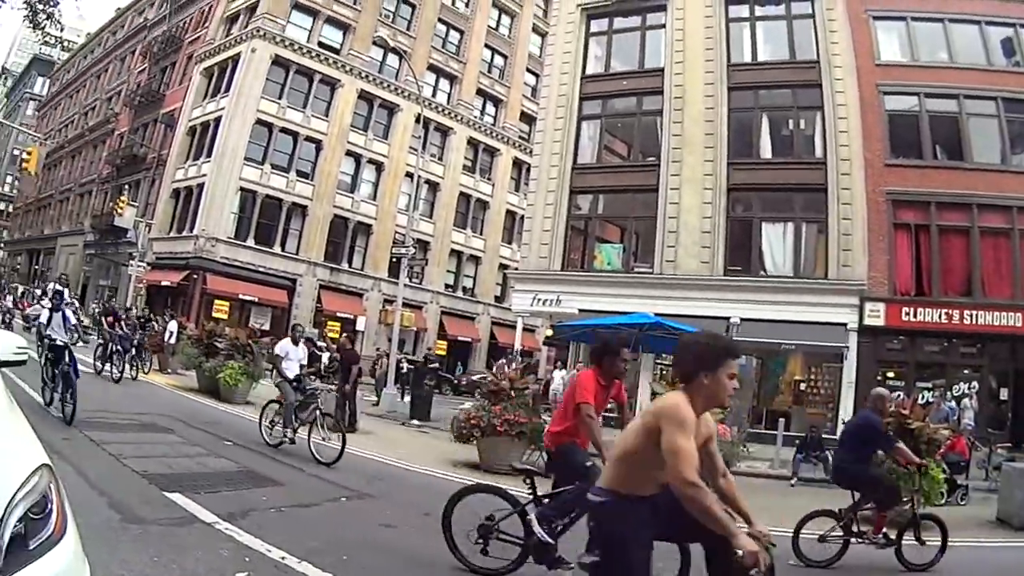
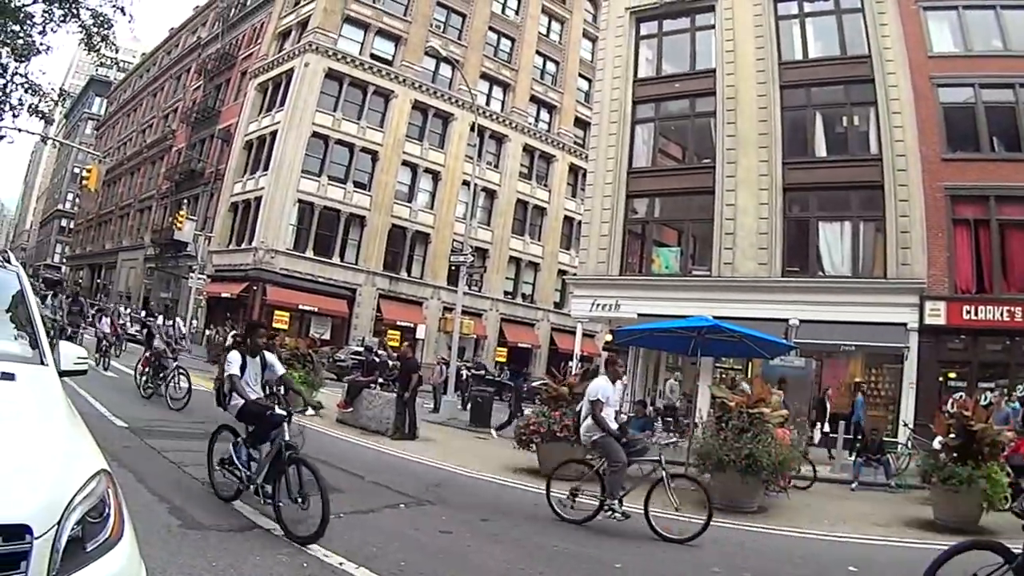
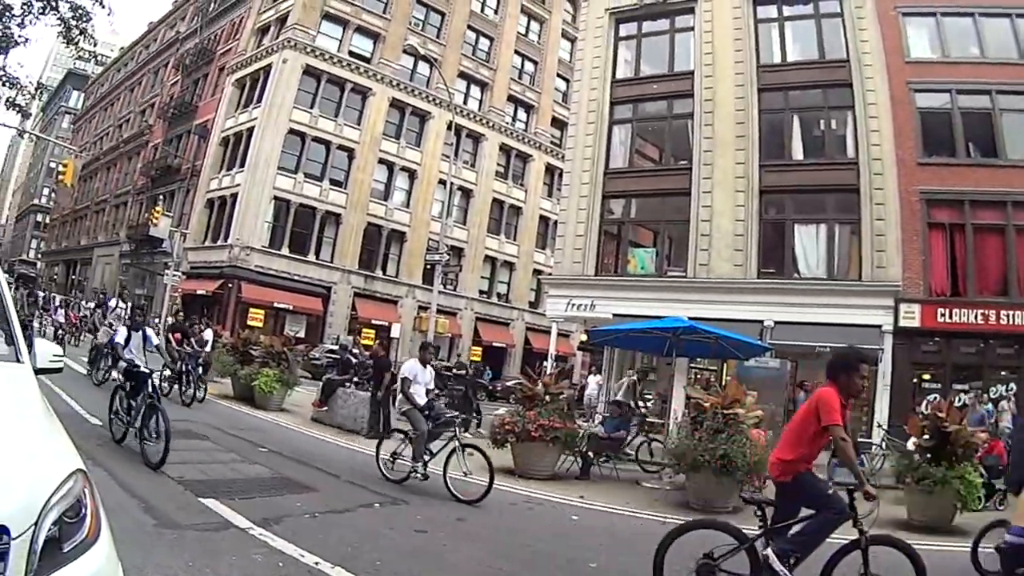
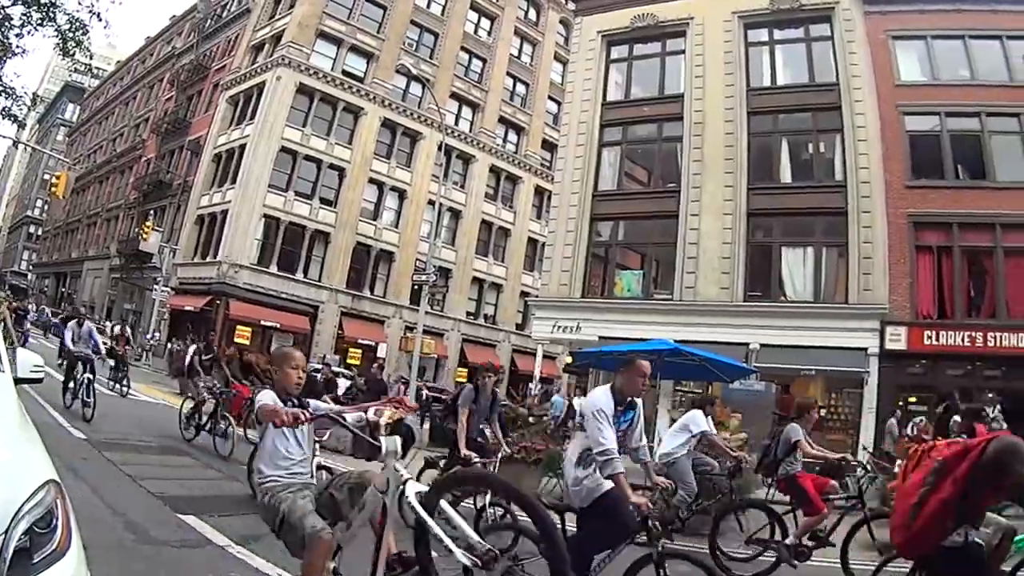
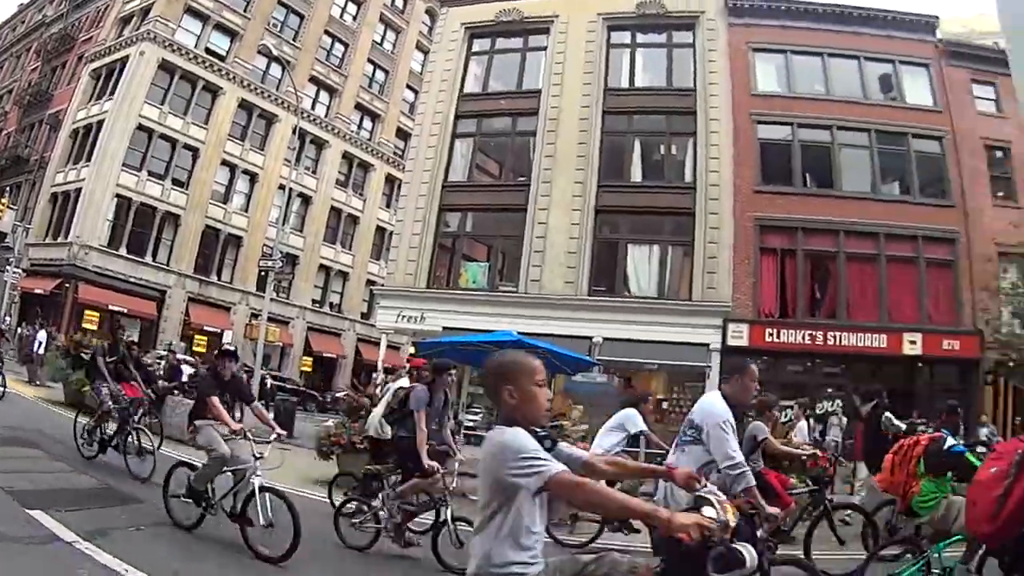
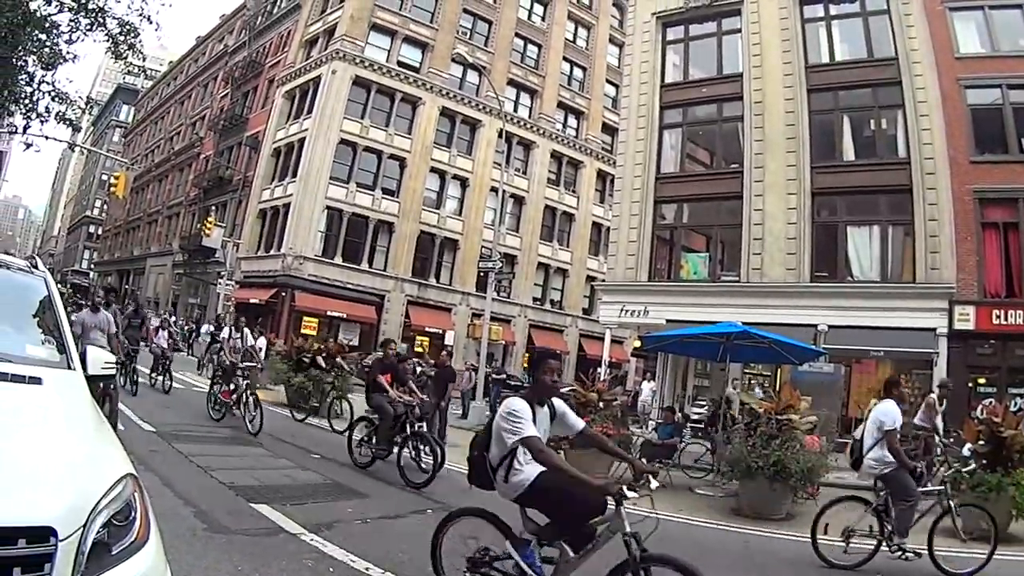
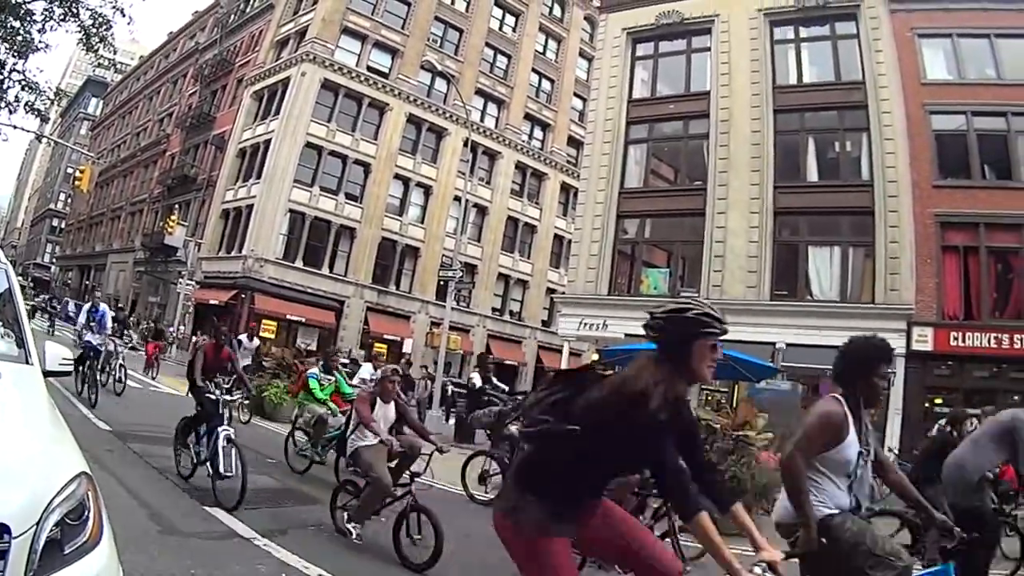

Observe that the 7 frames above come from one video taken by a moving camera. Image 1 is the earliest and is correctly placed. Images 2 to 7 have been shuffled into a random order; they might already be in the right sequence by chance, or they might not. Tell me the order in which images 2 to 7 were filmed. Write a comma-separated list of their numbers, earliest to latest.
3, 2, 6, 7, 4, 5
